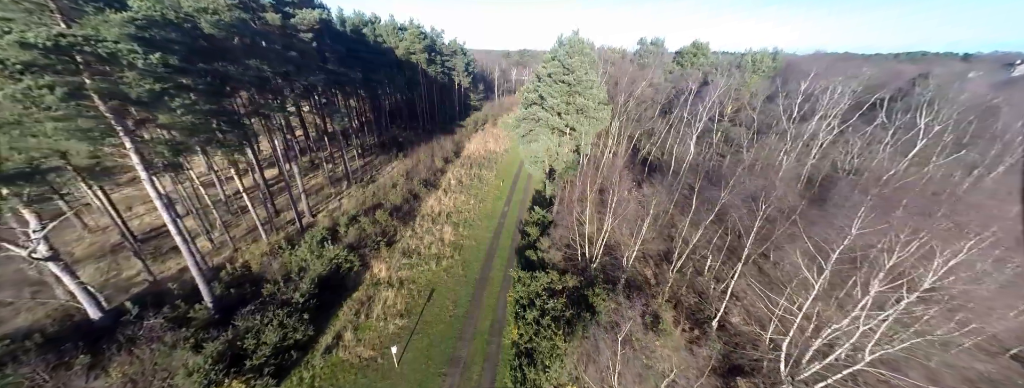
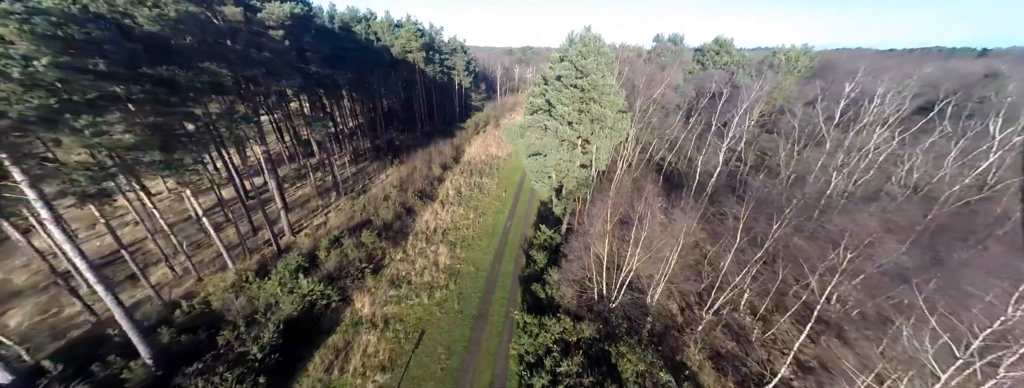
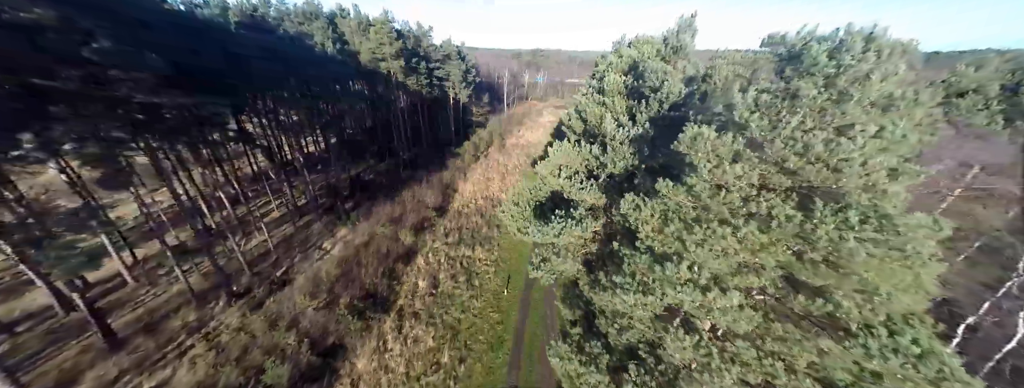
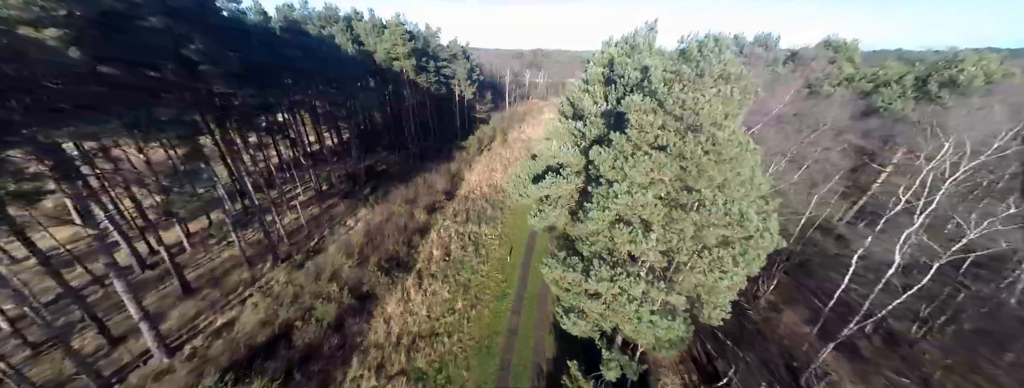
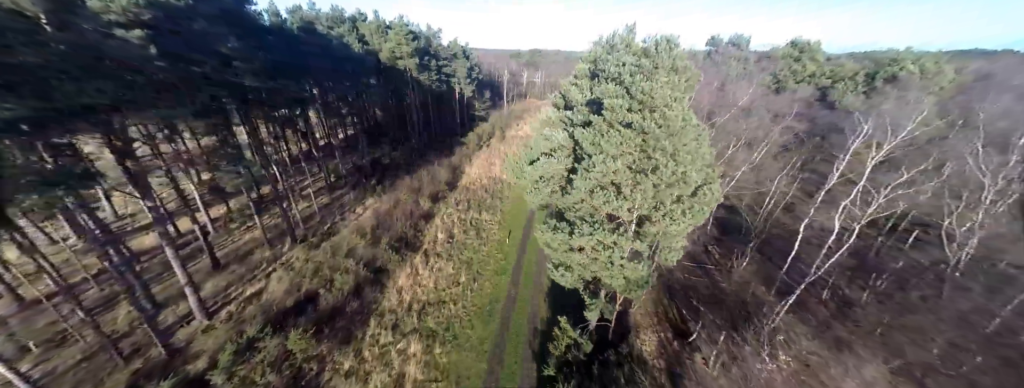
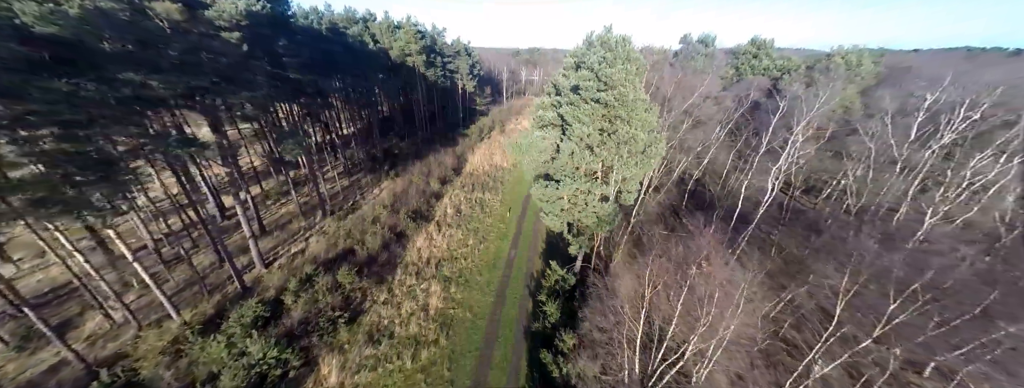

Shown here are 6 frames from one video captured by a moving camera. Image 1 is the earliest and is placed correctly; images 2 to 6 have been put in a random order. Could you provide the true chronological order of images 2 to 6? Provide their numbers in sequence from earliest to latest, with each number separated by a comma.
2, 6, 5, 4, 3
